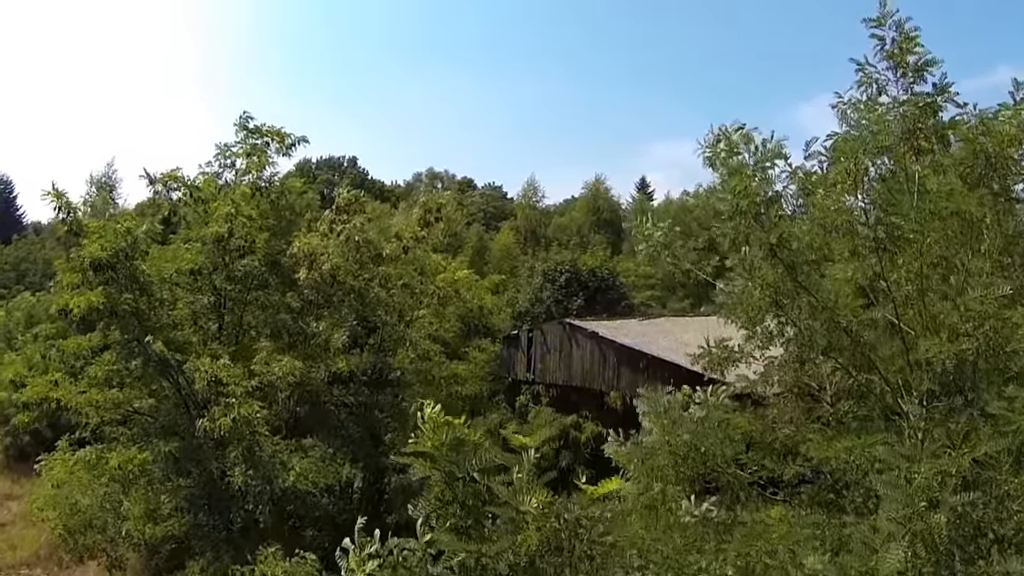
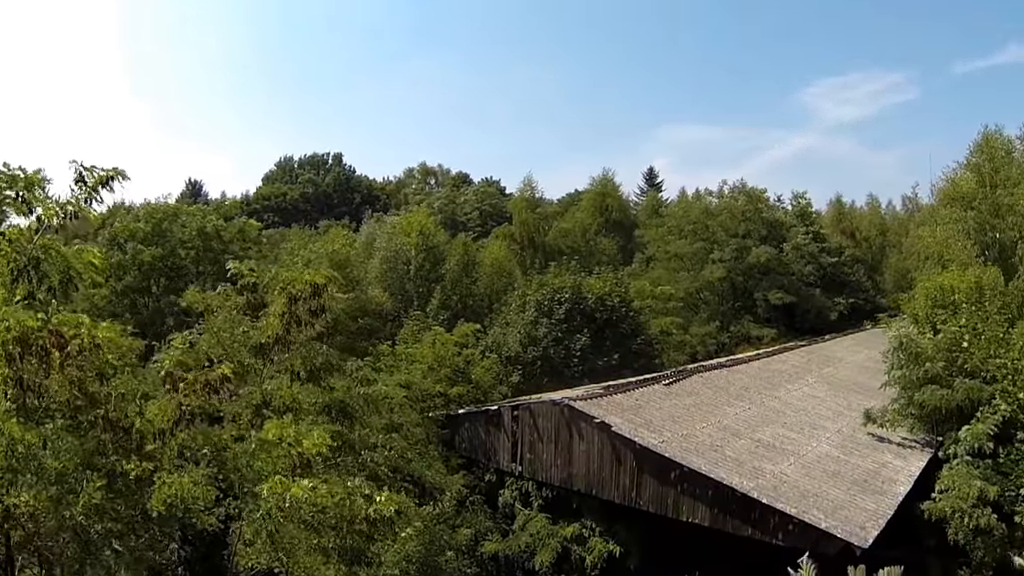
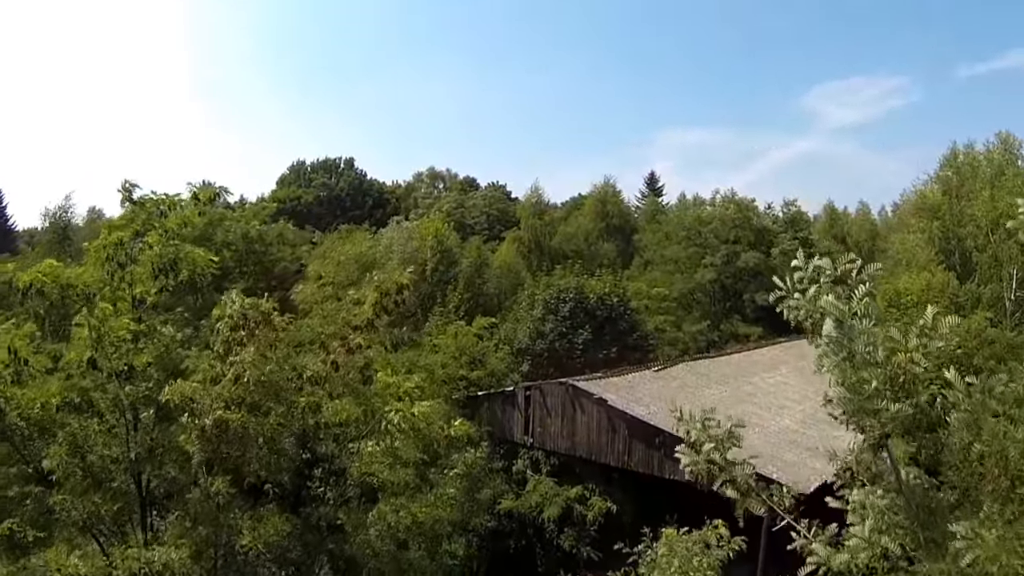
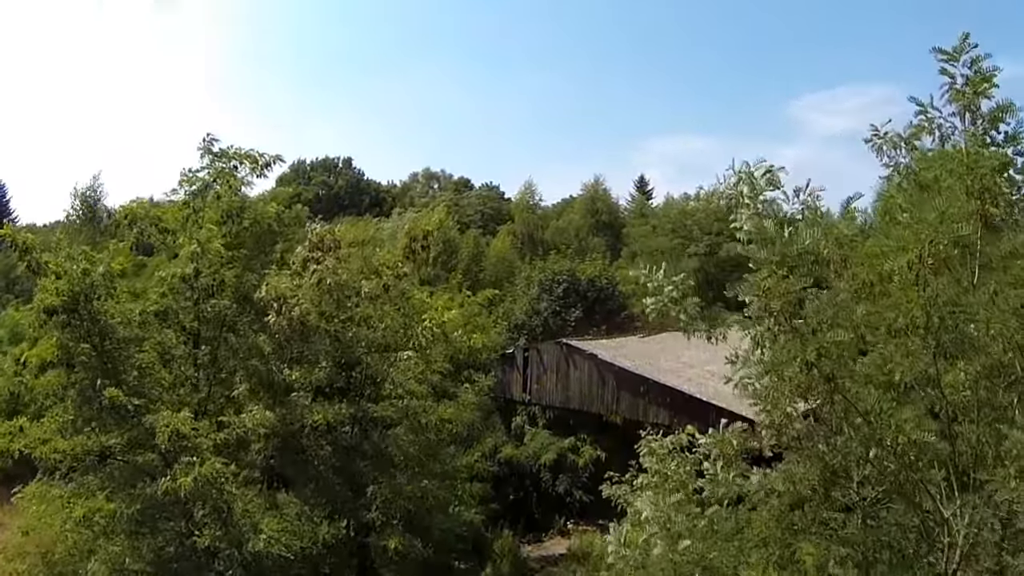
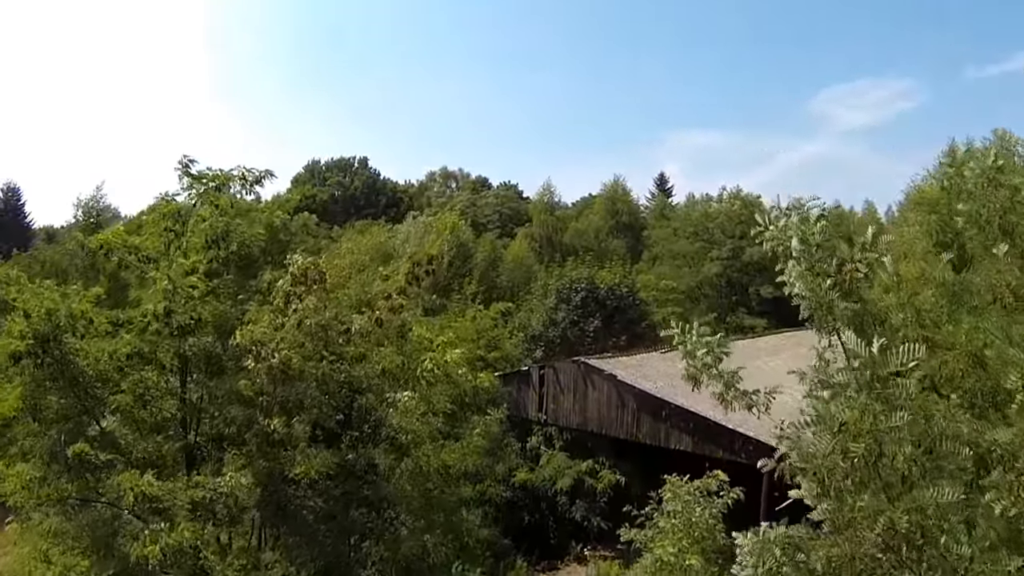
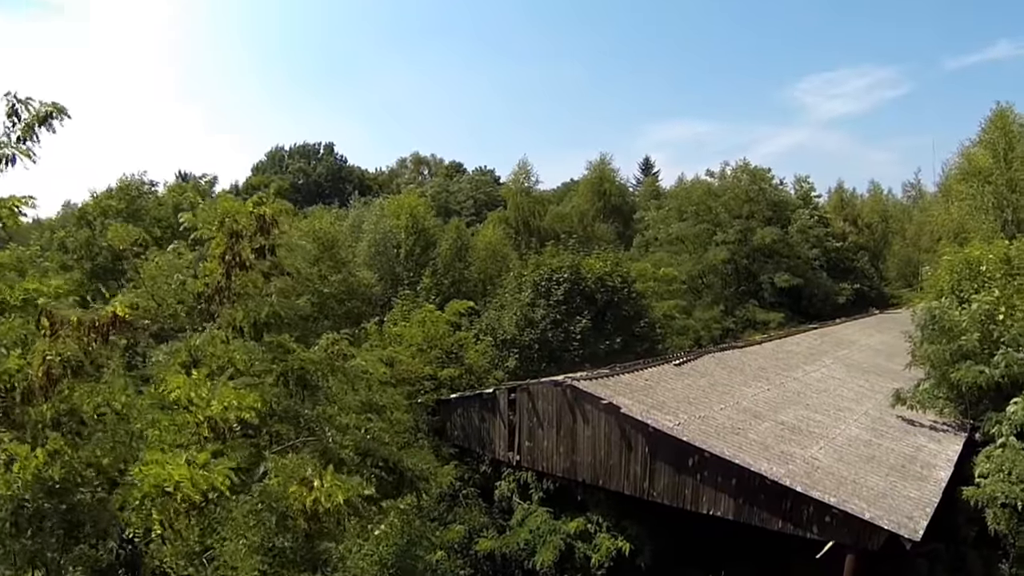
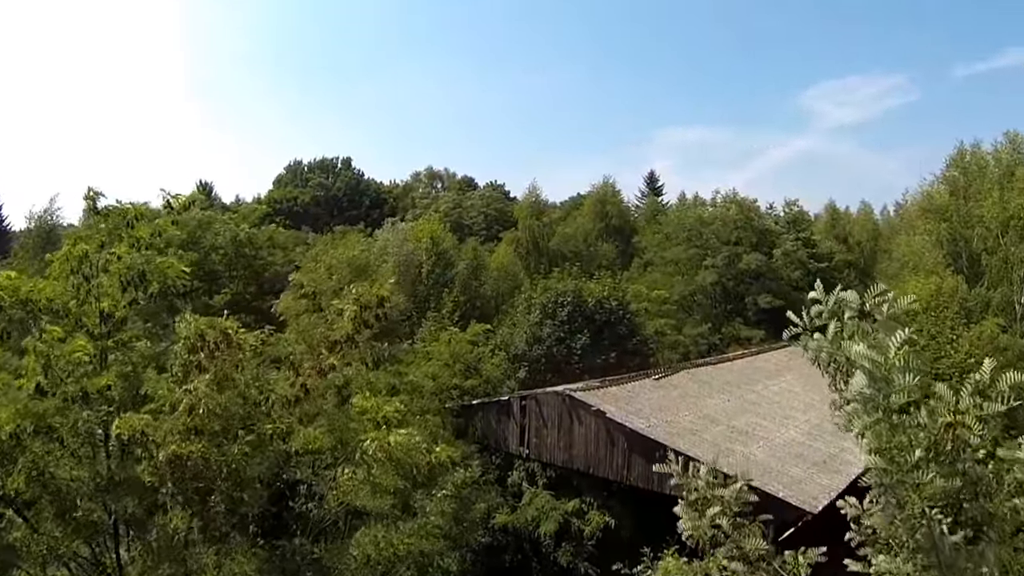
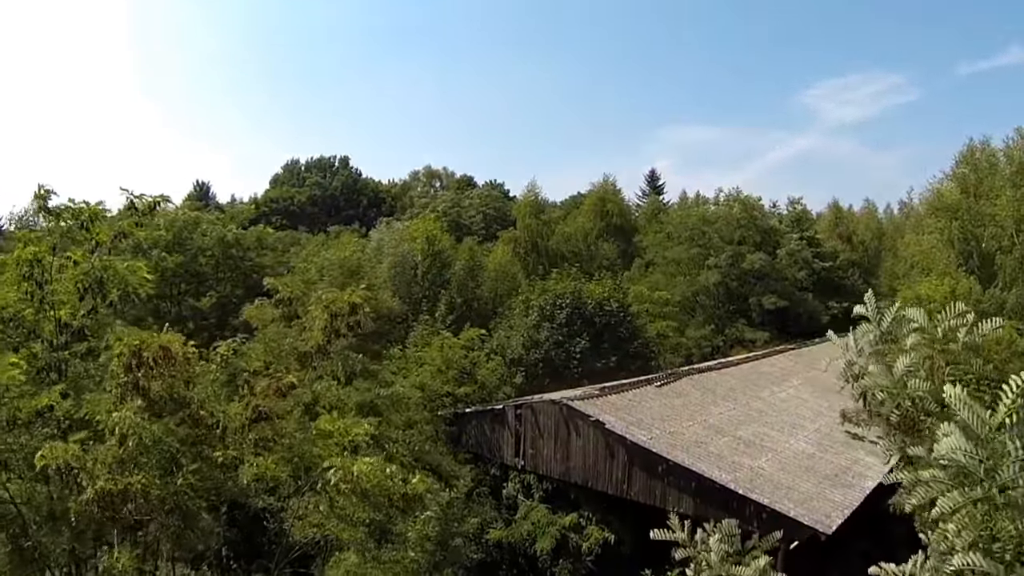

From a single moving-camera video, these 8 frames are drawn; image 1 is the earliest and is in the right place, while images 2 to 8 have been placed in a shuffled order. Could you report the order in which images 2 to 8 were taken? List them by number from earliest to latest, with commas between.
4, 5, 3, 7, 8, 2, 6
